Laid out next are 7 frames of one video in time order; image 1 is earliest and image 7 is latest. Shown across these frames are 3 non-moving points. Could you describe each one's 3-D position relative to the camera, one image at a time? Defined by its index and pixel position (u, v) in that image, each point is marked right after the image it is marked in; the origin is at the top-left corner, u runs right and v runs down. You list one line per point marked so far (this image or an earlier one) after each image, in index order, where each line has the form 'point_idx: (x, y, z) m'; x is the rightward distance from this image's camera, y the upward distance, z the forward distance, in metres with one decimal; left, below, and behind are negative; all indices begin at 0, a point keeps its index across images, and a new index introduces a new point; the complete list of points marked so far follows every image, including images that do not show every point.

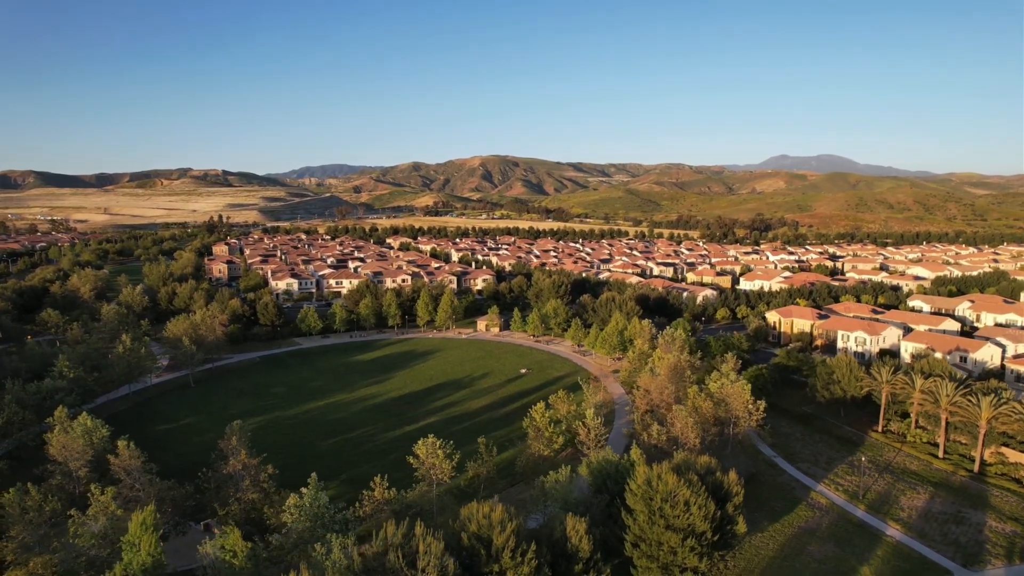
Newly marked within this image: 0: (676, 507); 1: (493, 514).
0: (+5.2, -6.9, +18.6) m
1: (-0.4, -6.6, +17.0) m
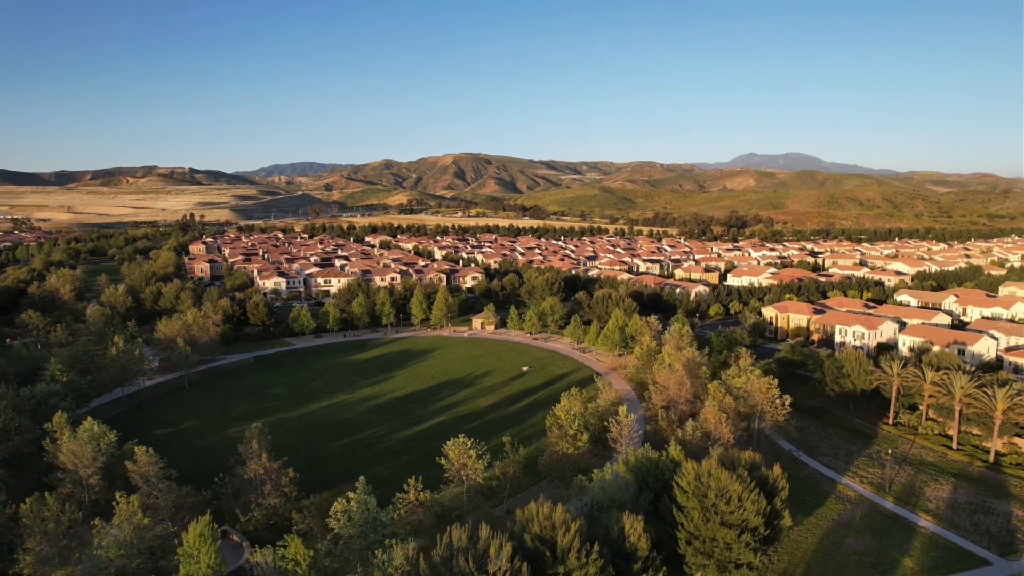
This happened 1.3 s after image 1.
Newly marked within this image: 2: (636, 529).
0: (+6.9, -6.8, +18.4) m
1: (+1.3, -6.5, +16.6) m
2: (+3.7, -7.2, +17.4) m
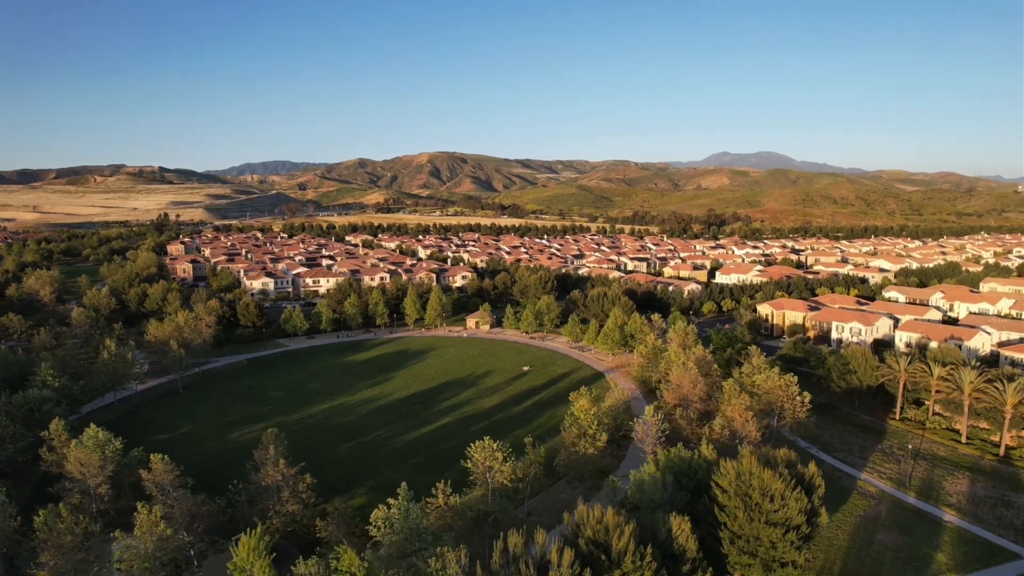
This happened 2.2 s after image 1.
0: (+8.2, -6.7, +18.3) m
1: (+2.6, -6.5, +16.4) m
2: (+5.1, -7.1, +17.2) m
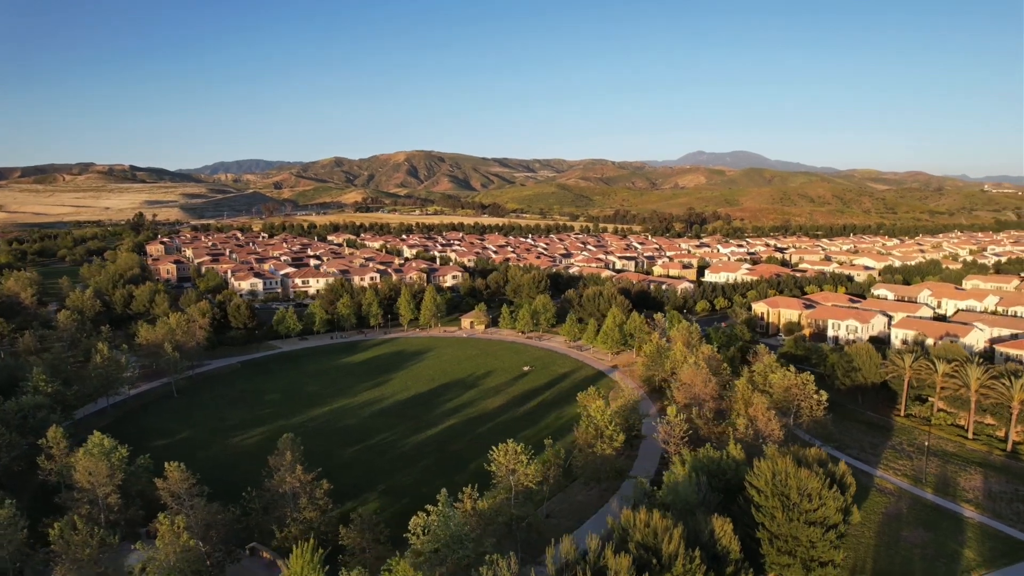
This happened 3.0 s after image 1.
0: (+9.4, -6.7, +18.3) m
1: (+3.9, -6.5, +16.2) m
2: (+6.3, -7.1, +17.1) m
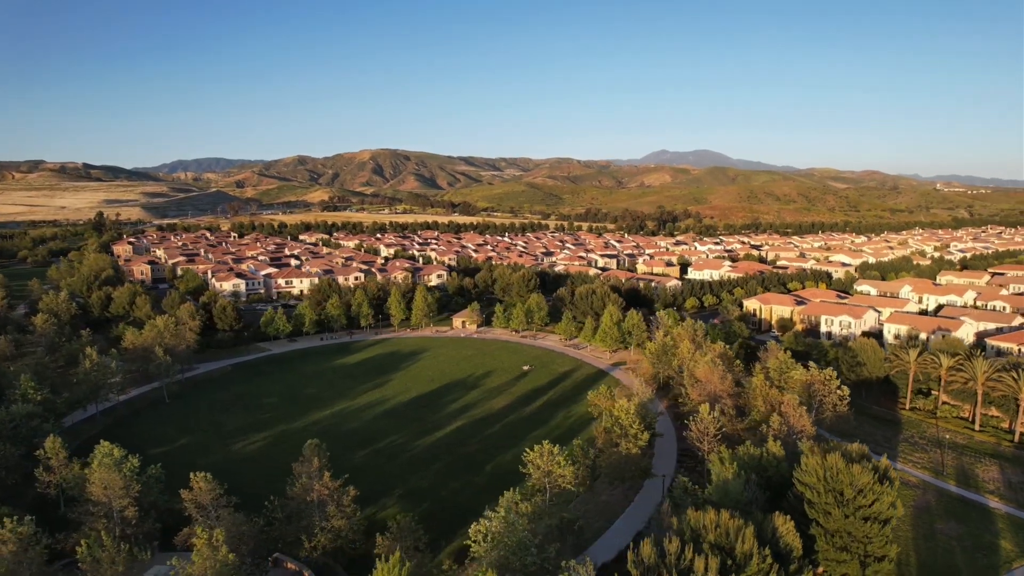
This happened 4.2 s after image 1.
0: (+11.1, -6.6, +18.4) m
1: (+5.7, -6.5, +16.0) m
2: (+8.1, -7.1, +17.0) m
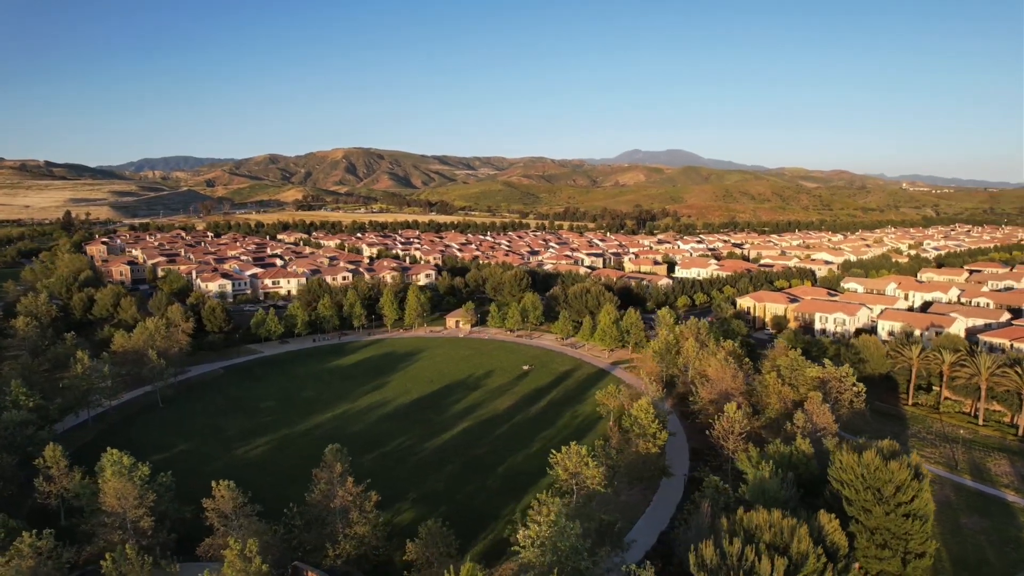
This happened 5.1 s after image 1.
0: (+12.4, -6.6, +18.5) m
1: (+7.1, -6.4, +15.9) m
2: (+9.4, -7.0, +17.1) m
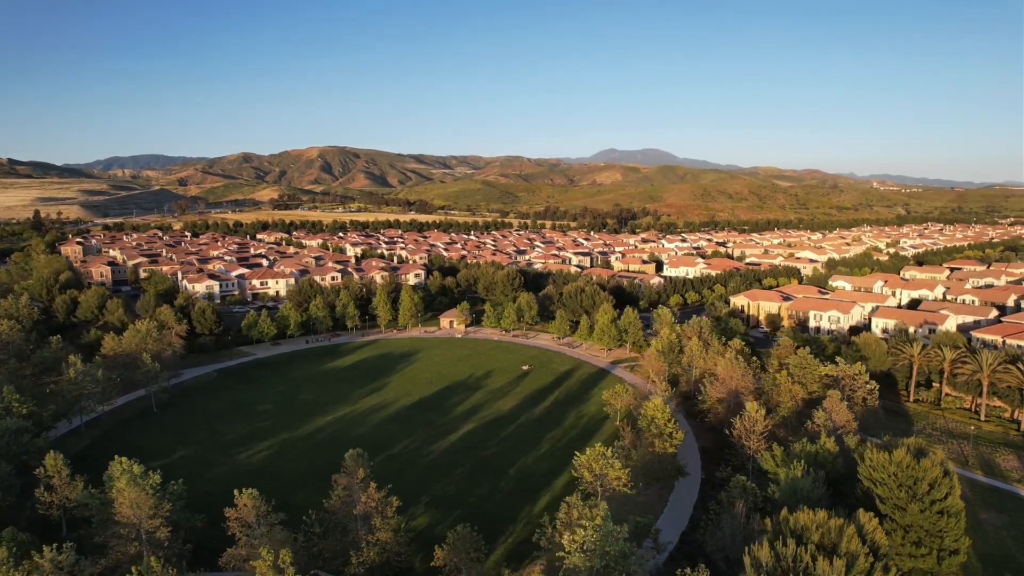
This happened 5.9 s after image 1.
0: (+13.6, -6.5, +18.7) m
1: (+8.4, -6.4, +15.9) m
2: (+10.7, -7.0, +17.1) m
